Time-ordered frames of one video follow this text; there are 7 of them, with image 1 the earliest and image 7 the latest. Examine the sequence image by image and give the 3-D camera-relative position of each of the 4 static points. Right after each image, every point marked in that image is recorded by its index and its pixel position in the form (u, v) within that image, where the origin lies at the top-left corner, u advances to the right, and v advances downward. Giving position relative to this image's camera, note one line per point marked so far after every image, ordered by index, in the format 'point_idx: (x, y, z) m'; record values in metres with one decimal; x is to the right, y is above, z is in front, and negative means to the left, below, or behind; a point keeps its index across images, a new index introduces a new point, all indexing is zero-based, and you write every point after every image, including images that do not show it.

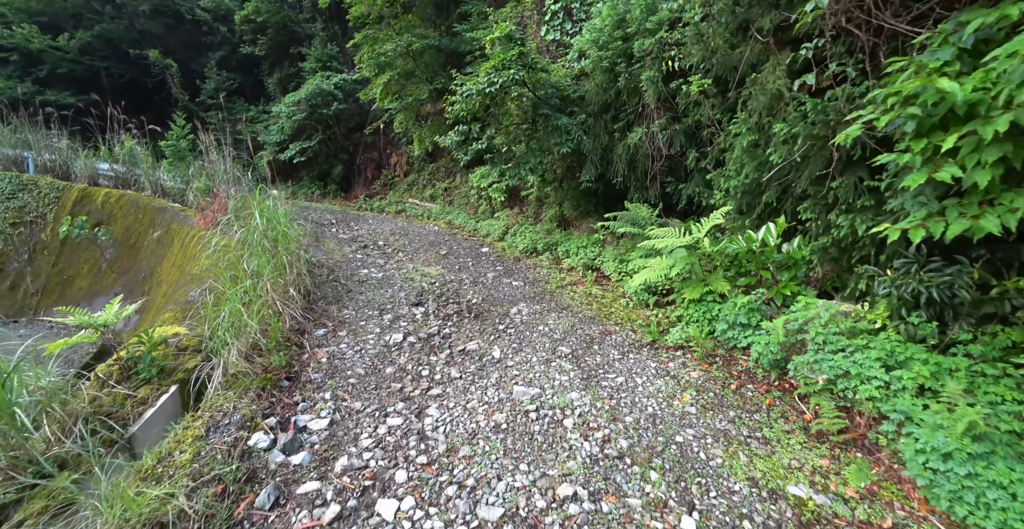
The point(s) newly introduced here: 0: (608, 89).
0: (+1.1, +1.9, +4.6) m
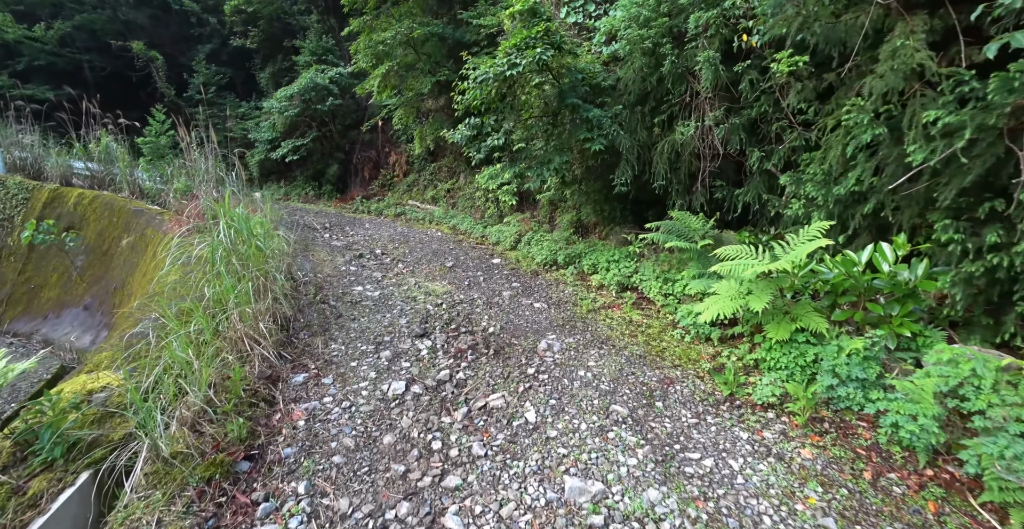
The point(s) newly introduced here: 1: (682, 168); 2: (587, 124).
0: (+1.3, +1.8, +3.9) m
1: (+1.6, +0.9, +4.0) m
2: (+0.7, +1.4, +3.9) m
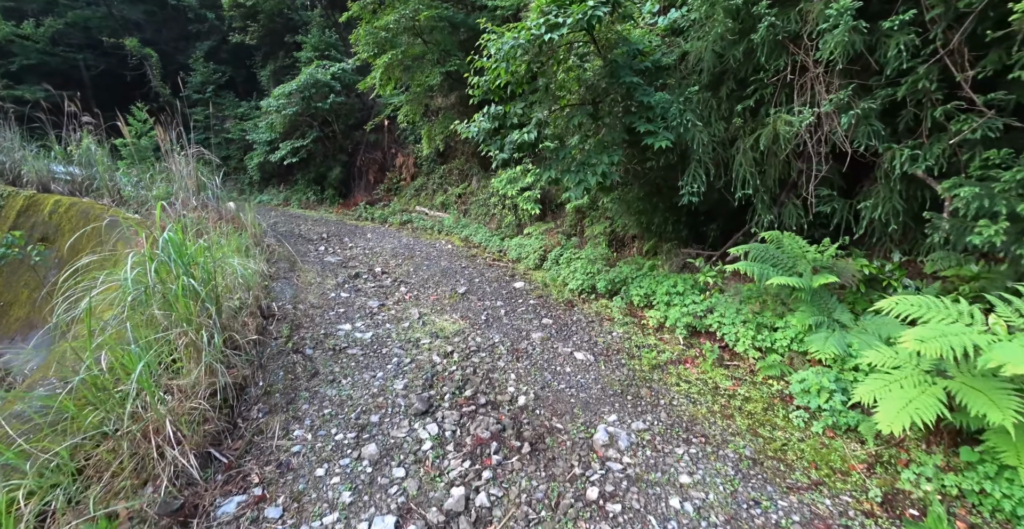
0: (+1.5, +1.5, +2.9) m
1: (+1.9, +0.7, +3.0) m
2: (+1.0, +1.1, +3.0) m
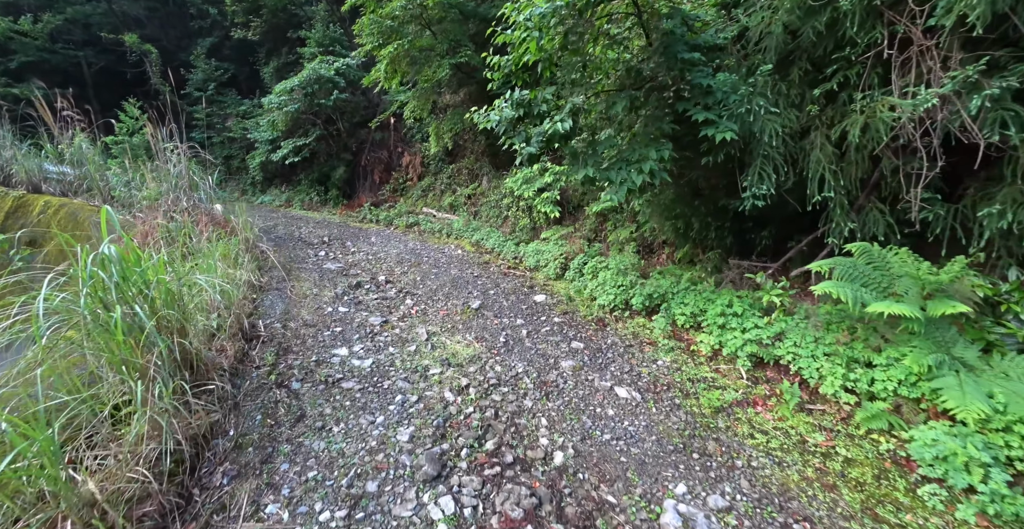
0: (+1.7, +1.4, +2.3) m
1: (+2.0, +0.6, +2.4) m
2: (+1.1, +1.0, +2.4) m
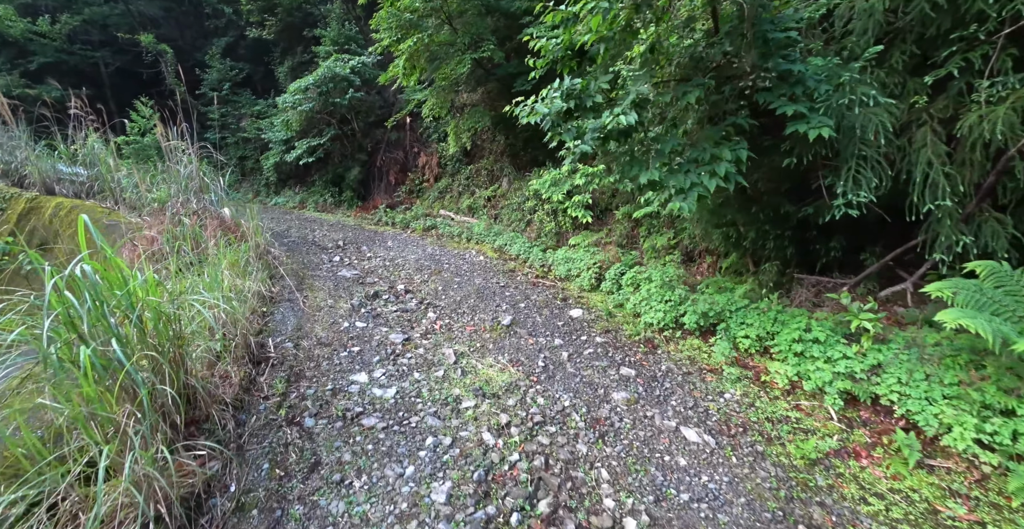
0: (+1.9, +1.3, +1.9) m
1: (+2.3, +0.5, +2.0) m
2: (+1.4, +0.9, +2.1) m
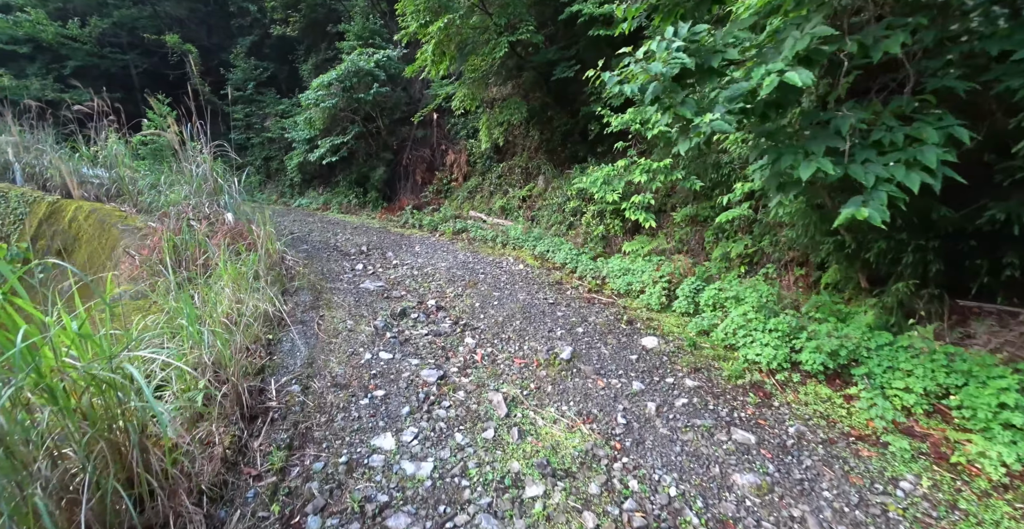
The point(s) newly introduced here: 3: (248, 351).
0: (+2.2, +1.2, +1.2) m
1: (+2.6, +0.3, +1.2) m
2: (+1.7, +0.8, +1.3) m
3: (-1.5, -0.5, +2.4) m
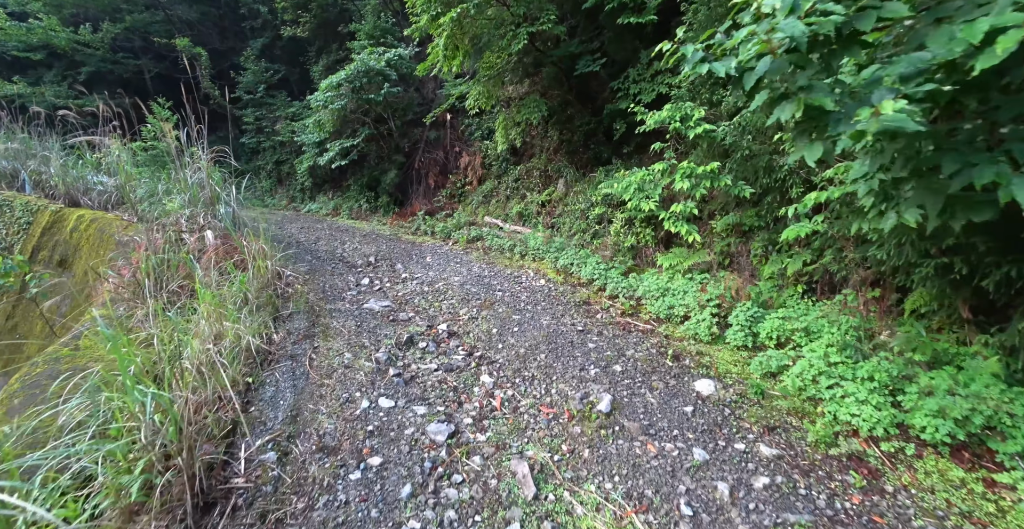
0: (+2.3, +1.0, +0.6) m
1: (+2.7, +0.2, +0.7) m
2: (+1.8, +0.6, +0.8) m
3: (-1.4, -0.7, +2.0) m
